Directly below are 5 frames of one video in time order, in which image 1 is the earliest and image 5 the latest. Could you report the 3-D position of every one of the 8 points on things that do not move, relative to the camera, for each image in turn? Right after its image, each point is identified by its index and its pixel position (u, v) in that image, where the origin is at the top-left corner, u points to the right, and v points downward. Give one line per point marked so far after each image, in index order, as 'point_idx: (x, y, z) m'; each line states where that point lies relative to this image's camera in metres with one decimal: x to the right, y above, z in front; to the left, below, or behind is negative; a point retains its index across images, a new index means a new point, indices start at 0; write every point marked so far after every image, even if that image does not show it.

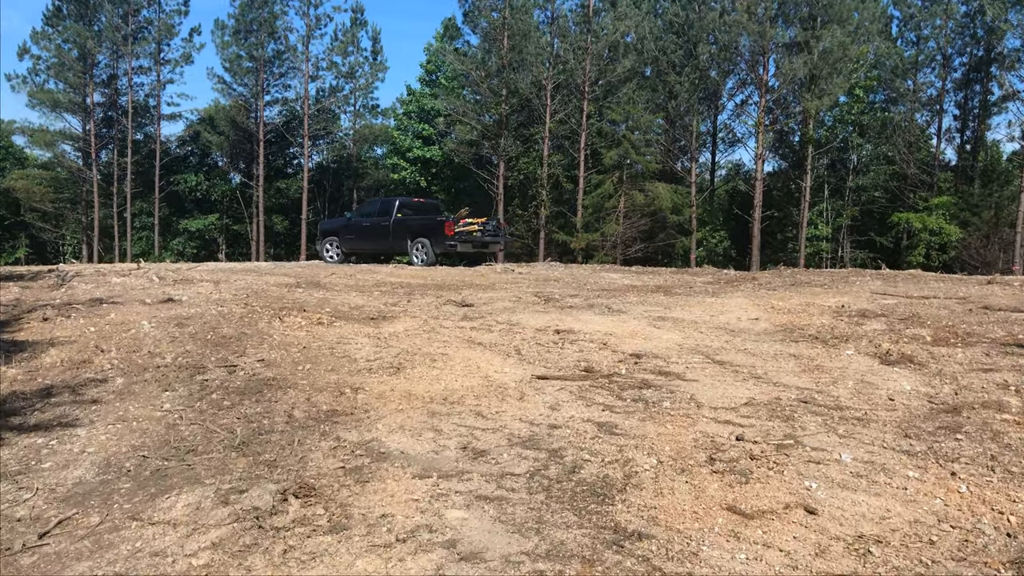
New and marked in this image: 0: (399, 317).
0: (-0.9, -0.2, +7.0) m
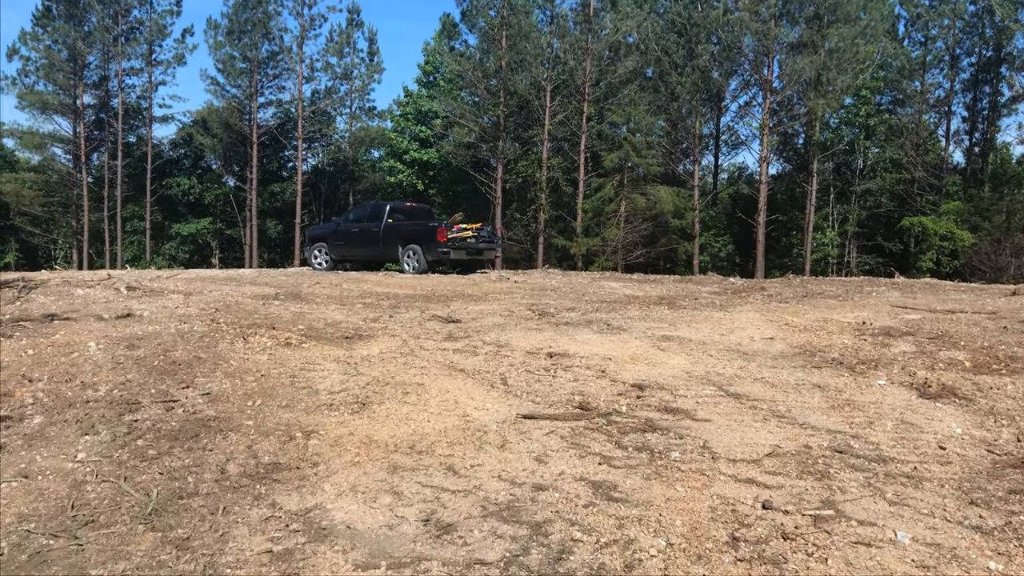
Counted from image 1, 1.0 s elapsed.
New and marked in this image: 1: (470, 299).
0: (-1.0, -0.4, +6.3) m
1: (-0.4, -0.1, +9.5) m
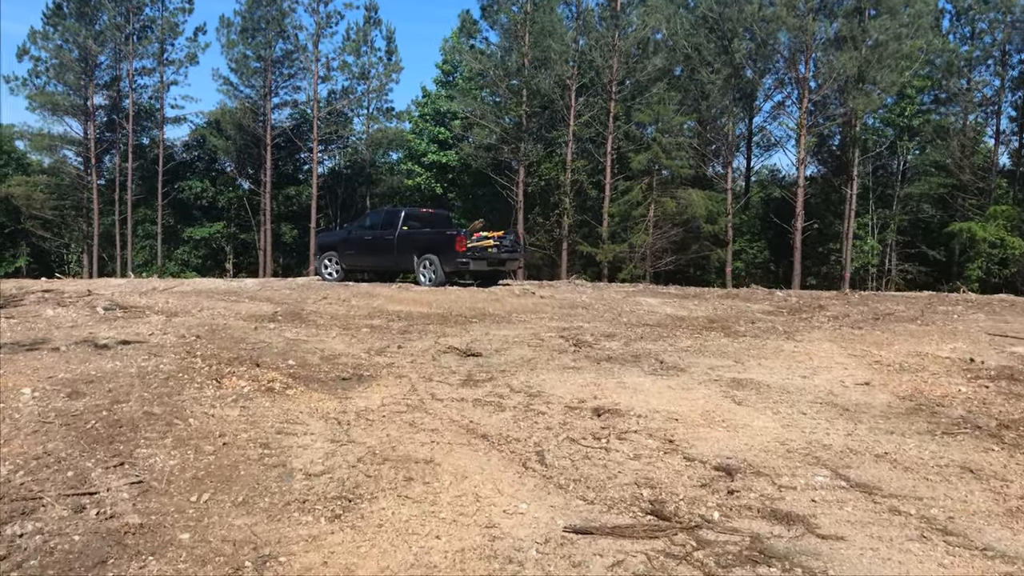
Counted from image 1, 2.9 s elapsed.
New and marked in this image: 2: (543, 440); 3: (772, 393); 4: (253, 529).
0: (-0.8, -0.5, +5.2) m
1: (-0.2, -0.3, +8.3) m
2: (+0.1, -0.6, +3.7) m
3: (+1.4, -0.6, +4.7) m
4: (-0.8, -0.8, +2.8) m
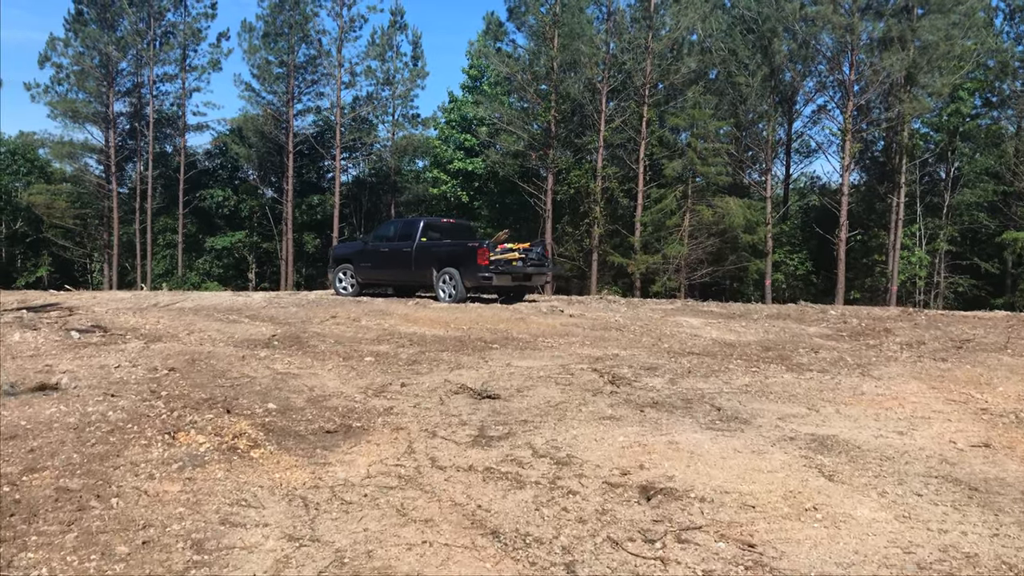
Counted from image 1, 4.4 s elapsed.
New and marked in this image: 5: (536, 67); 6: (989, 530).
0: (-0.7, -0.7, +4.2) m
1: (0.0, -0.5, +7.3) m
2: (+0.2, -0.8, +2.7) m
3: (+1.5, -0.7, +3.7) m
4: (-0.8, -0.9, +1.8) m
5: (+0.5, +5.1, +20.0) m
6: (+1.6, -0.8, +2.9) m
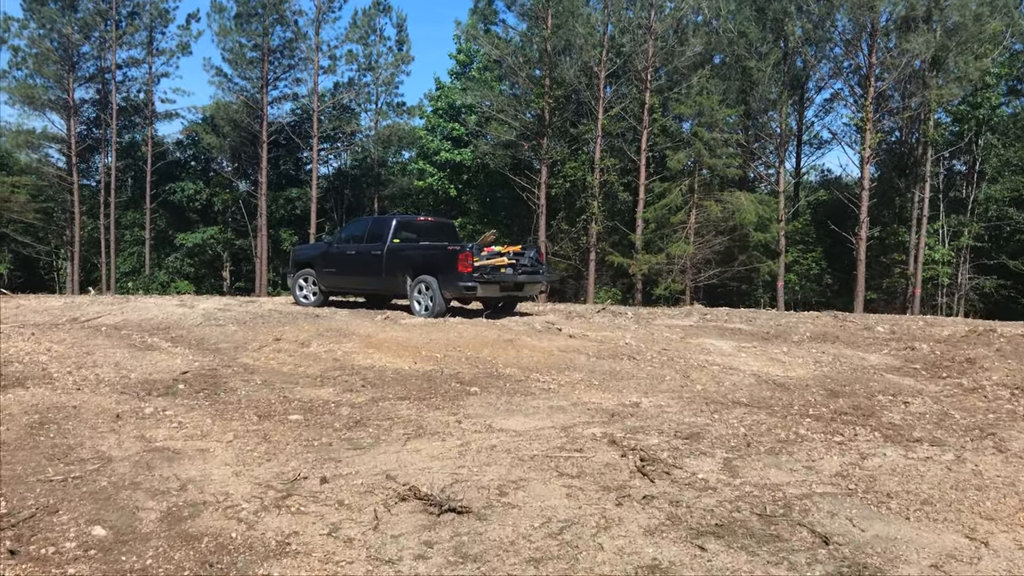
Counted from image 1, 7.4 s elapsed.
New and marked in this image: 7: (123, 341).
0: (-0.7, -0.9, +2.4) m
1: (-0.1, -0.7, +5.5) m
2: (+0.1, -1.0, +0.9) m
3: (+1.4, -0.9, +1.8) m
4: (-0.8, -1.1, -0.1) m
5: (+0.3, +5.0, +18.1) m
6: (+1.5, -1.0, +1.1) m
7: (-3.4, -0.5, +7.7) m
